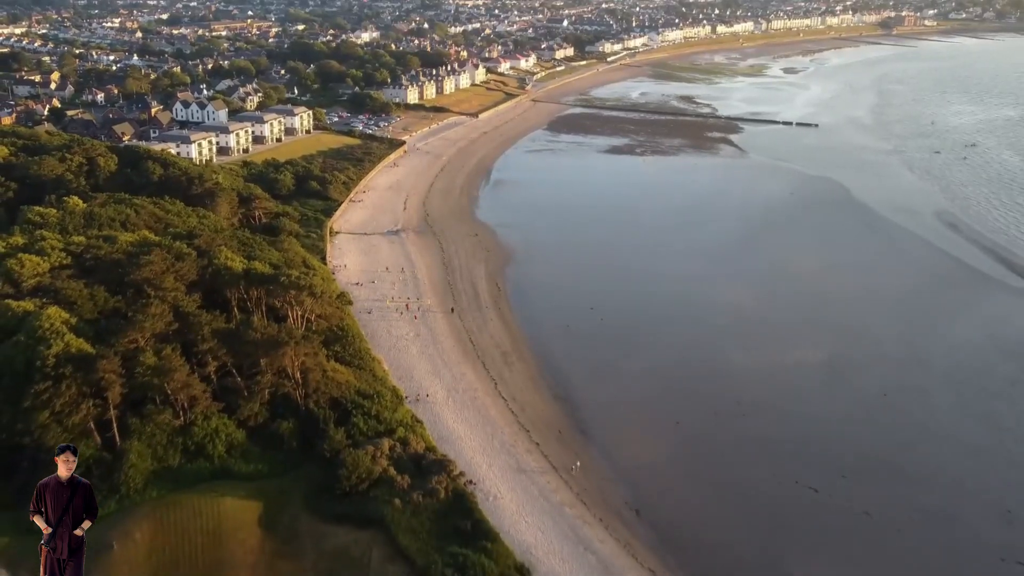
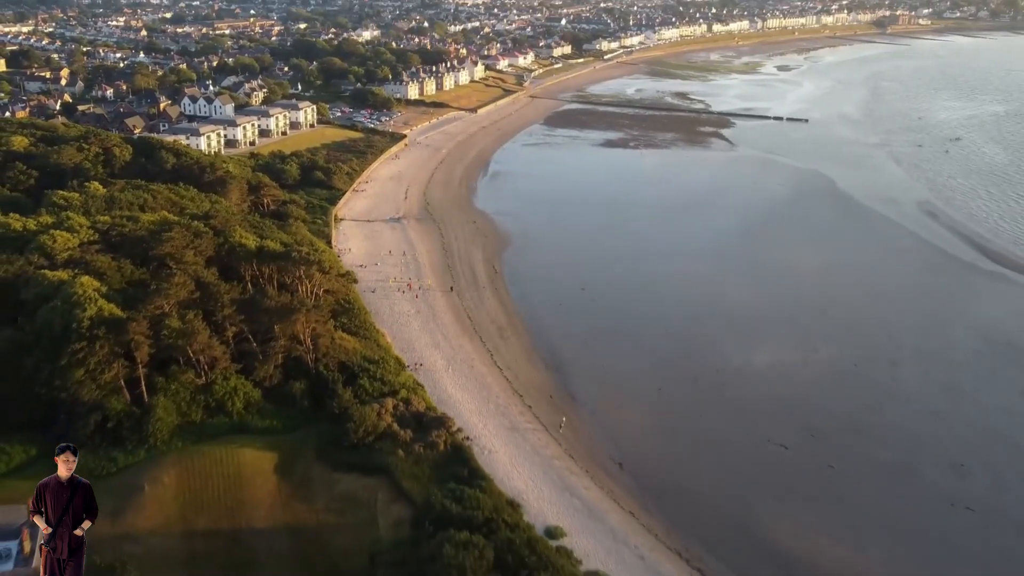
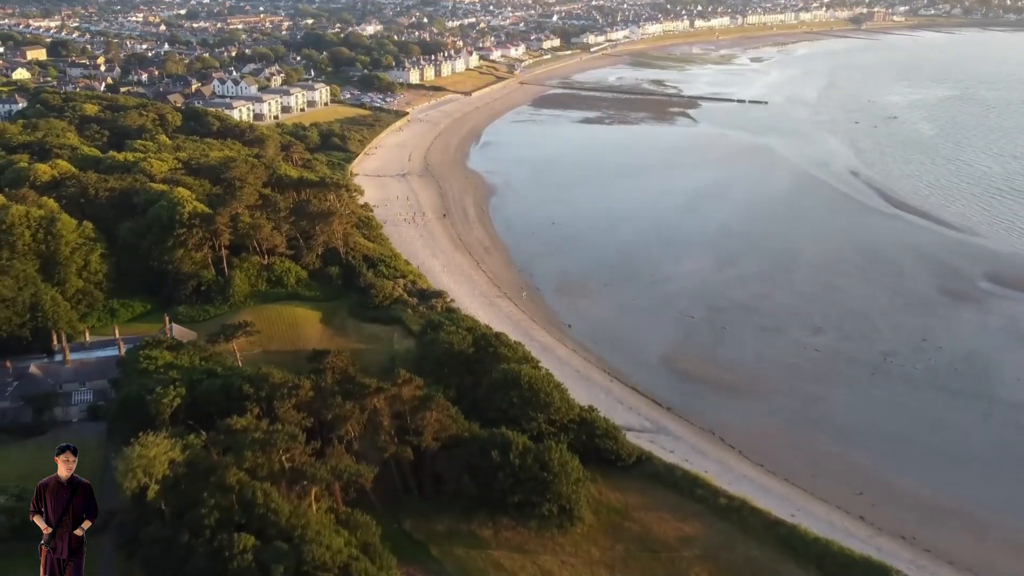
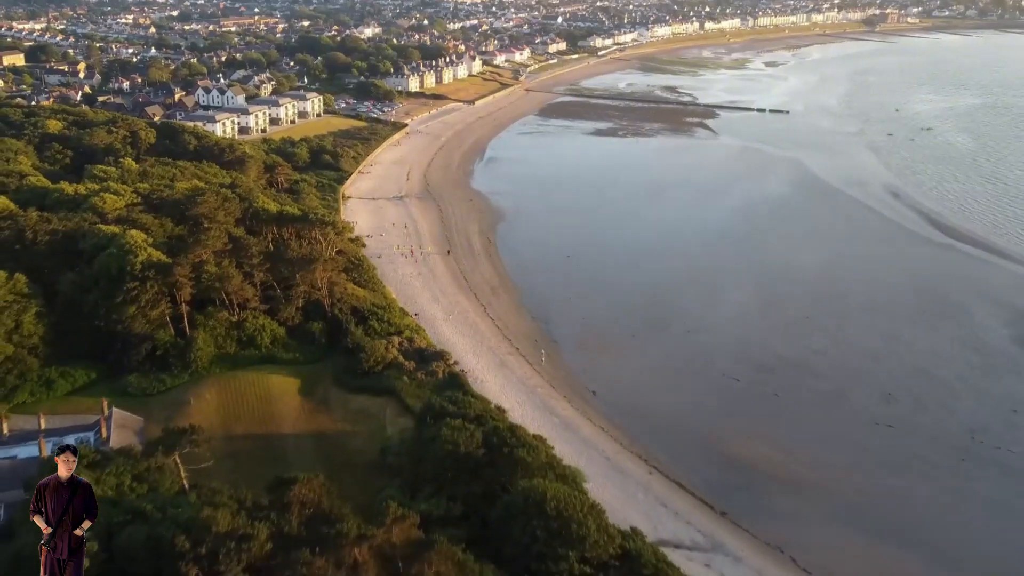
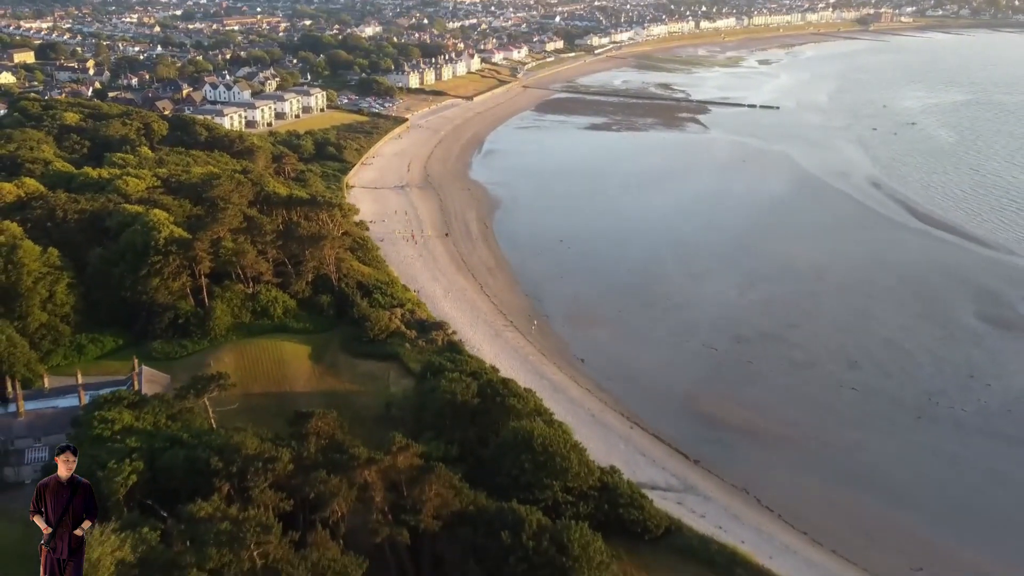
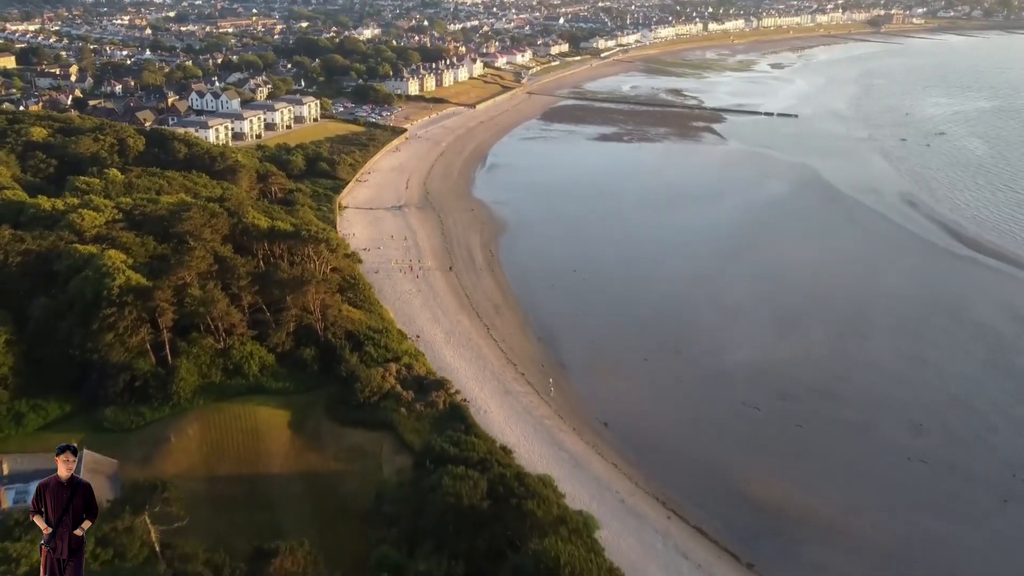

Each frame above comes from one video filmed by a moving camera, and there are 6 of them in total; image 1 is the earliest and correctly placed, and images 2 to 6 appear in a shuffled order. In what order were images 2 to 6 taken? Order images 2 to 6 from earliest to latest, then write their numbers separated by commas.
2, 6, 4, 5, 3
